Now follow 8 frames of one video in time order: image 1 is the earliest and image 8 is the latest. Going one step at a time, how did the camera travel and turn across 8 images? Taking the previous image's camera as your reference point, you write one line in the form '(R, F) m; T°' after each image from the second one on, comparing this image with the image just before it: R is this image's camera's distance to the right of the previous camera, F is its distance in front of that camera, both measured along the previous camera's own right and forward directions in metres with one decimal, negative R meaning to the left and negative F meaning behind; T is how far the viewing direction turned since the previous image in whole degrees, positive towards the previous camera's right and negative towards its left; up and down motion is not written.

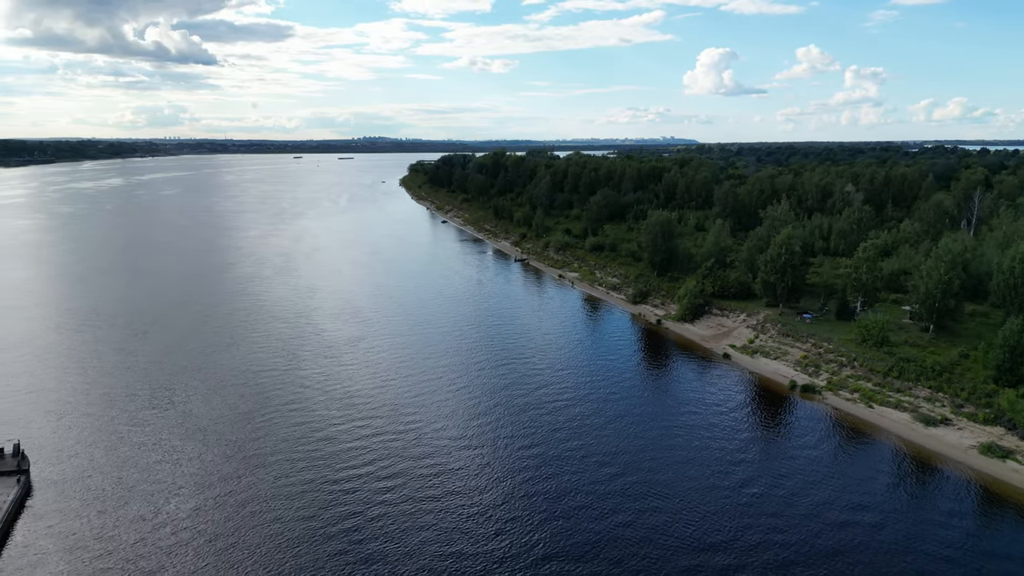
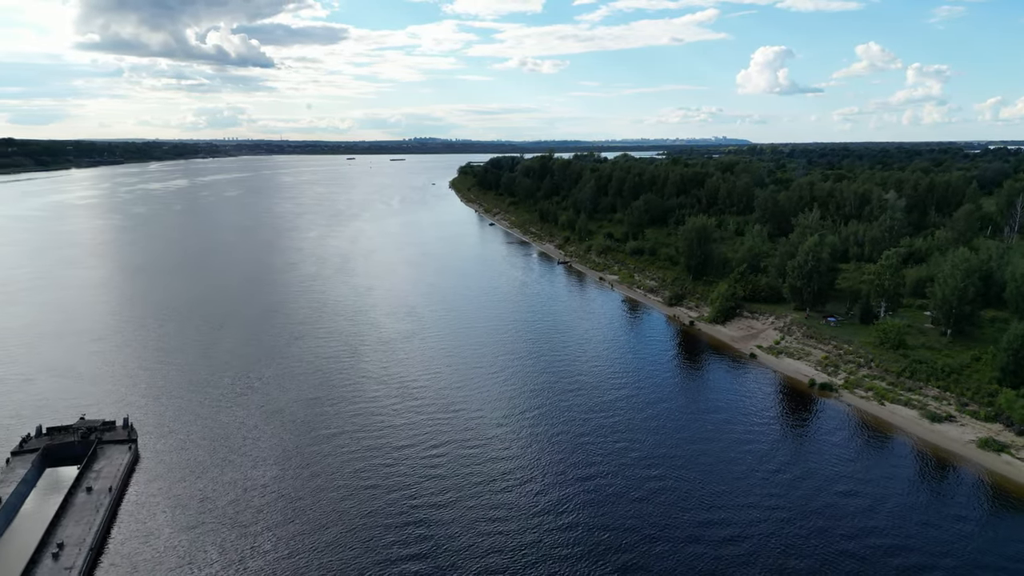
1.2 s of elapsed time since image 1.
(+0.2, -1.3) m; -4°
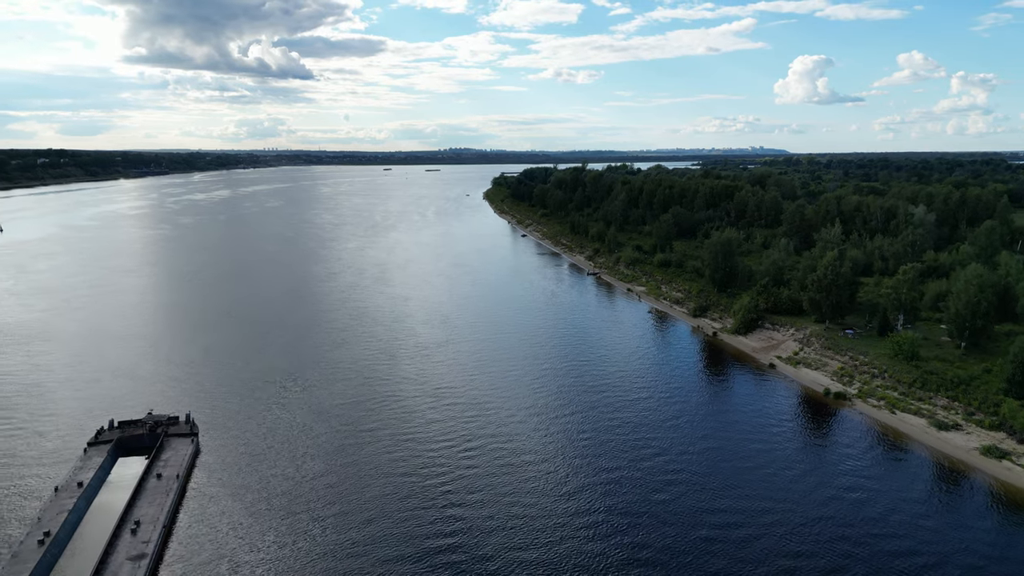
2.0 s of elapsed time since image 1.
(+0.1, -0.9) m; -3°
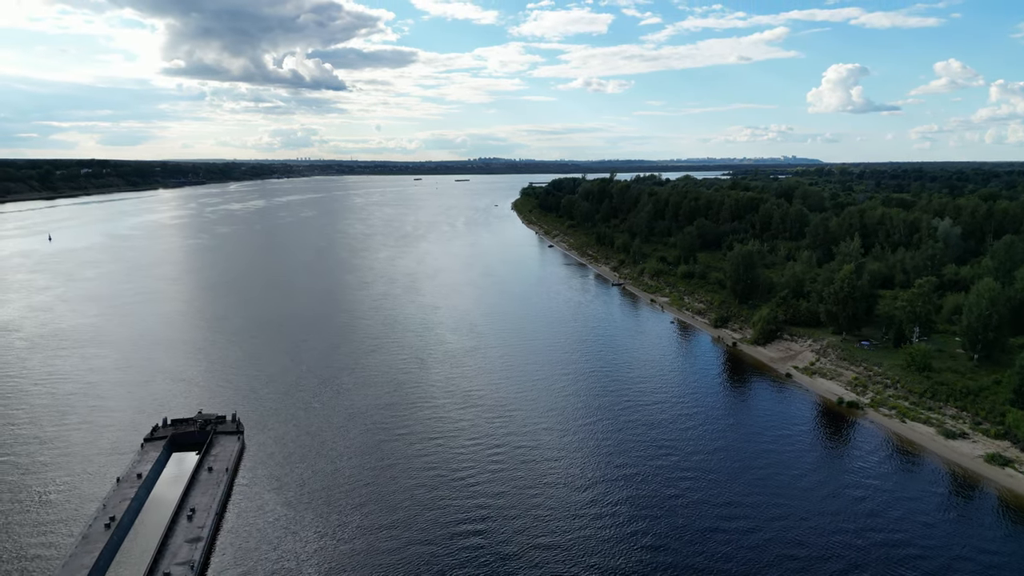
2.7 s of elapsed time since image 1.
(+0.1, -0.8) m; -3°
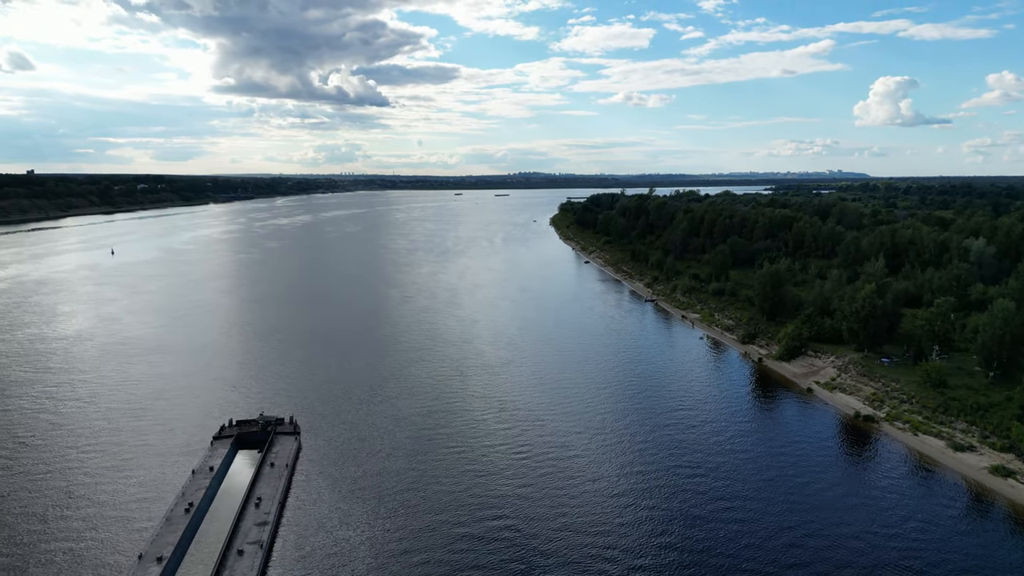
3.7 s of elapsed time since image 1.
(+0.2, -1.2) m; -4°
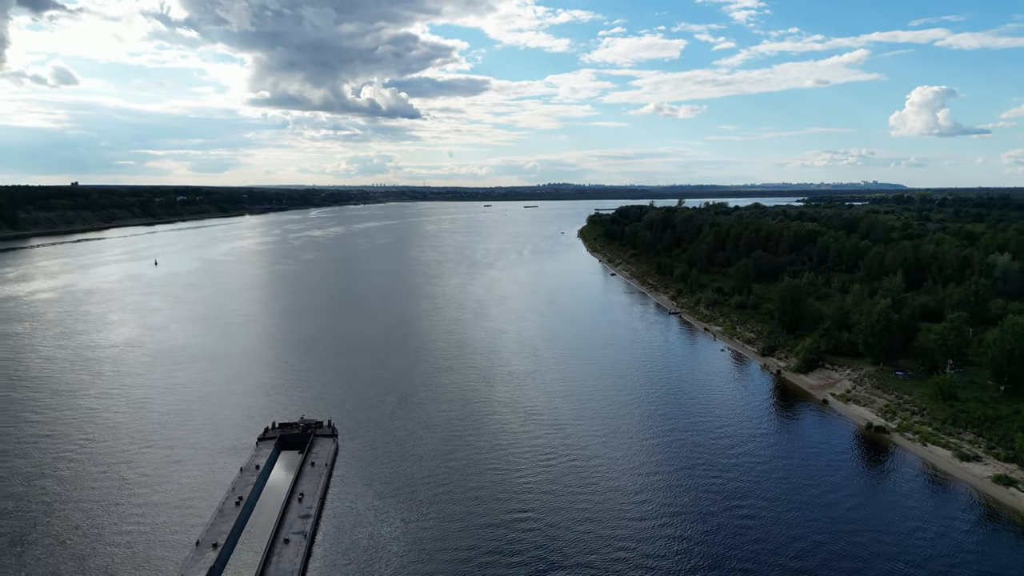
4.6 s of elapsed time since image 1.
(+0.1, -1.0) m; -3°
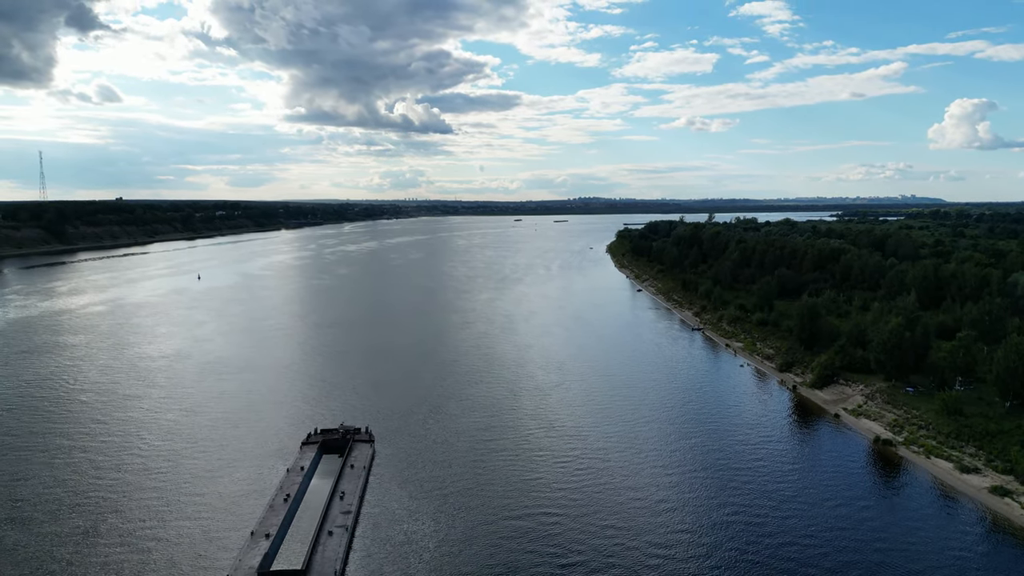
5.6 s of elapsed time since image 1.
(+0.2, -1.2) m; -3°
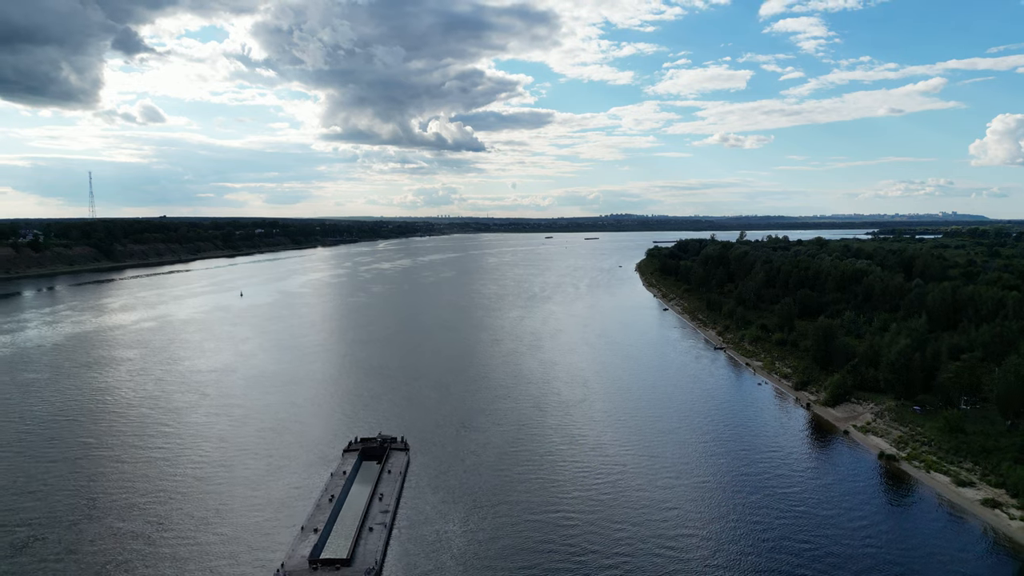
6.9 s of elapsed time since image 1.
(+0.2, -1.5) m; -3°
